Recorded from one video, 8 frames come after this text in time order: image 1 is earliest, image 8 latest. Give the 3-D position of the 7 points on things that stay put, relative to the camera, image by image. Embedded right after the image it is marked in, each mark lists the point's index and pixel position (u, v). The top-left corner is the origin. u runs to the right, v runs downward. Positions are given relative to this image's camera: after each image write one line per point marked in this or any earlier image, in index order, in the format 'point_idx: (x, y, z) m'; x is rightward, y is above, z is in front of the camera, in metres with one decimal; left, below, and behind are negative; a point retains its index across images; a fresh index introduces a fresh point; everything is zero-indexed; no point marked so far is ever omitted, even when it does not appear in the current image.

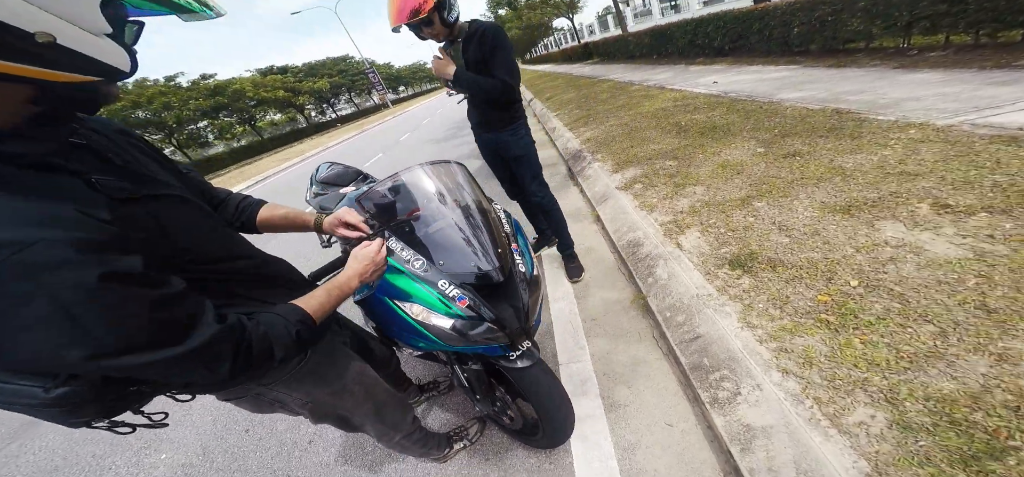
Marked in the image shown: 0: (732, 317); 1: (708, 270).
0: (+1.2, -0.4, +2.1) m
1: (+1.3, -0.2, +2.4) m
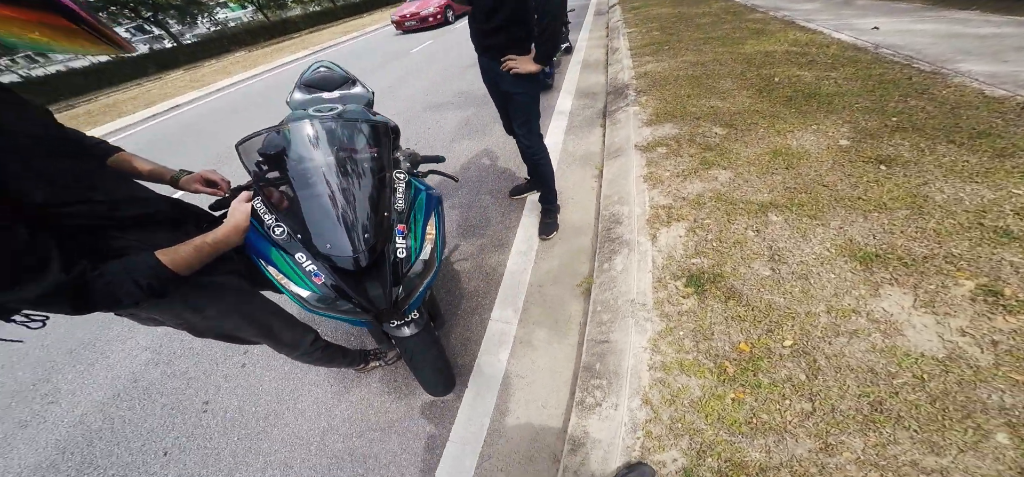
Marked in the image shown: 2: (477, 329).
0: (+0.7, -0.5, +1.9) m
1: (+0.9, -0.2, +2.2) m
2: (-0.2, -0.5, +2.3) m
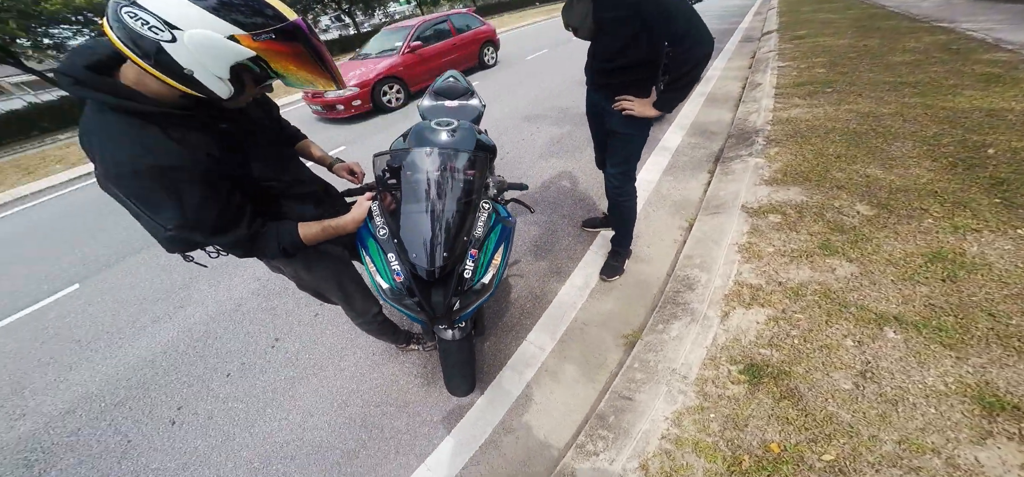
0: (+0.7, -0.8, +1.7) m
1: (+1.0, -0.6, +1.9) m
2: (+0.1, -0.7, +2.4) m
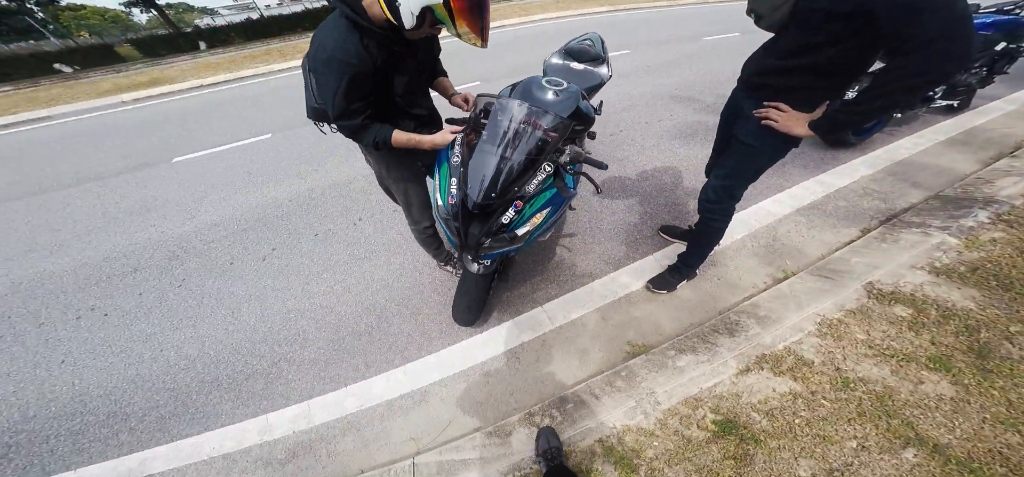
0: (+0.5, -0.9, +1.7) m
1: (+0.9, -0.8, +1.7) m
2: (+0.1, -0.4, +2.4) m
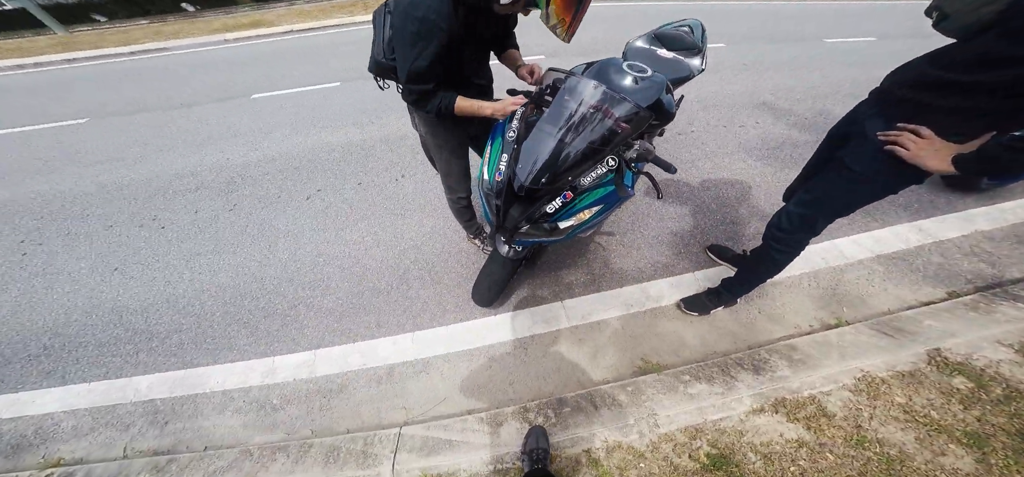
0: (+0.5, -0.9, +1.6) m
1: (+0.9, -0.9, +1.6) m
2: (+0.3, -0.4, +2.3) m
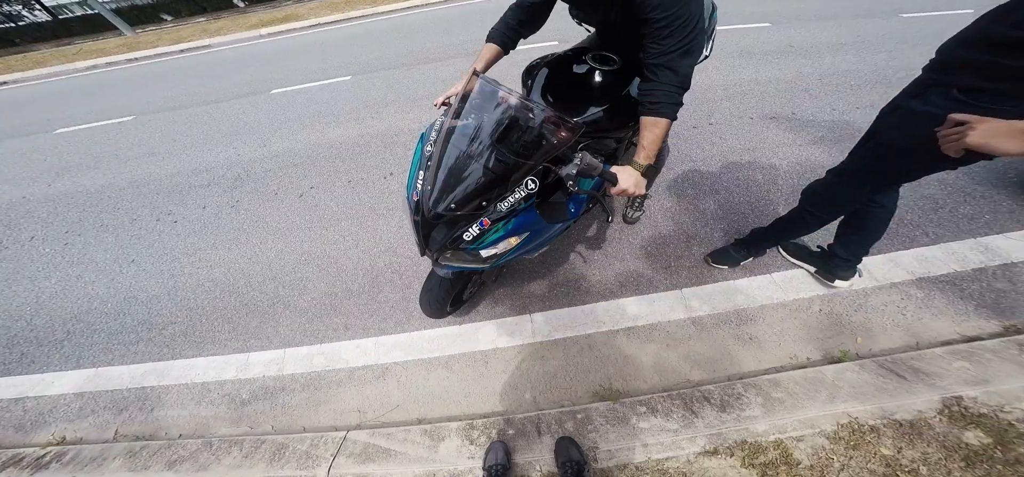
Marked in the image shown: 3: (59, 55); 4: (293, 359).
0: (+0.2, -1.0, +1.6) m
1: (+0.6, -1.0, +1.6) m
2: (+0.1, -0.5, +2.3) m
3: (-9.5, +3.8, +7.5) m
4: (-1.4, -0.7, +2.2) m
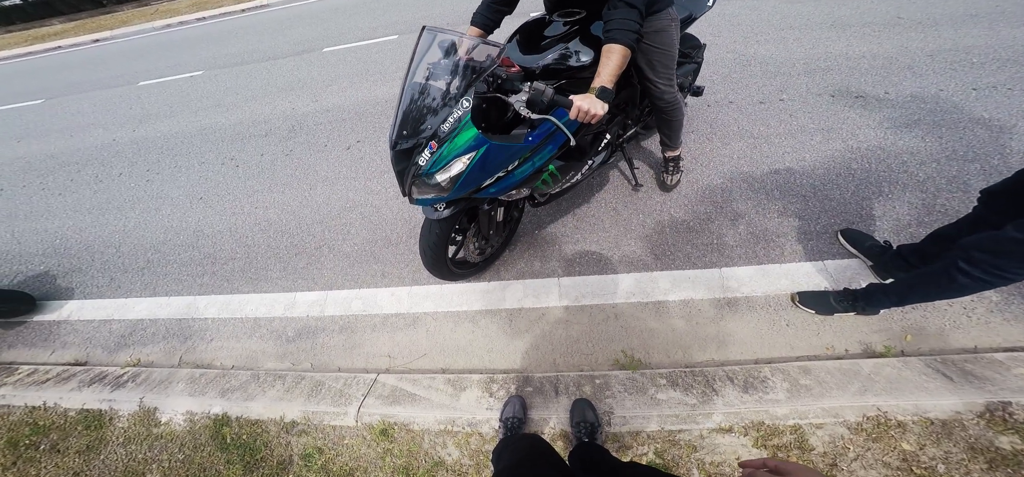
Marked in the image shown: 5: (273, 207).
0: (+0.3, -0.9, +1.7) m
1: (+0.7, -0.9, +1.6) m
2: (+0.3, -0.2, +2.4) m
3: (-8.5, +5.1, +8.0) m
4: (-1.2, -0.4, +2.4) m
5: (-2.0, +0.3, +3.0) m
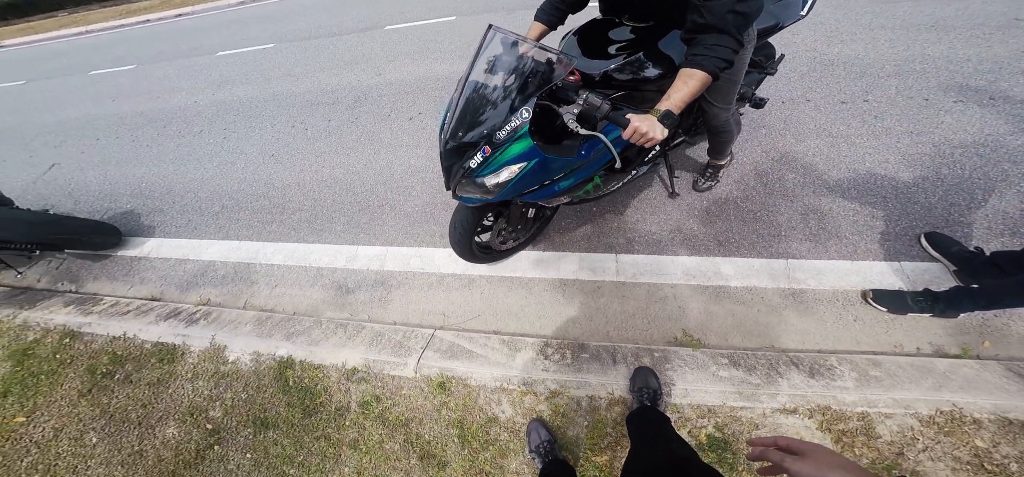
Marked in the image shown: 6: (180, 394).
0: (+0.5, -0.7, +1.7) m
1: (+0.9, -0.8, +1.6) m
2: (+0.6, -0.1, +2.4) m
3: (-7.4, +5.9, +8.4) m
4: (-0.8, -0.2, +2.5) m
5: (-1.6, +0.6, +3.1) m
6: (-1.8, -0.8, +2.0) m
